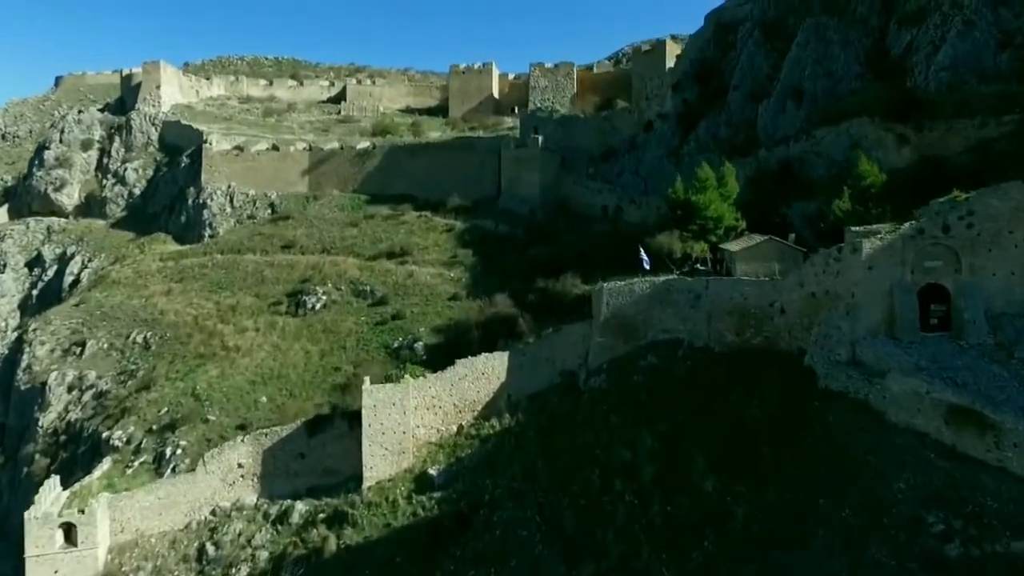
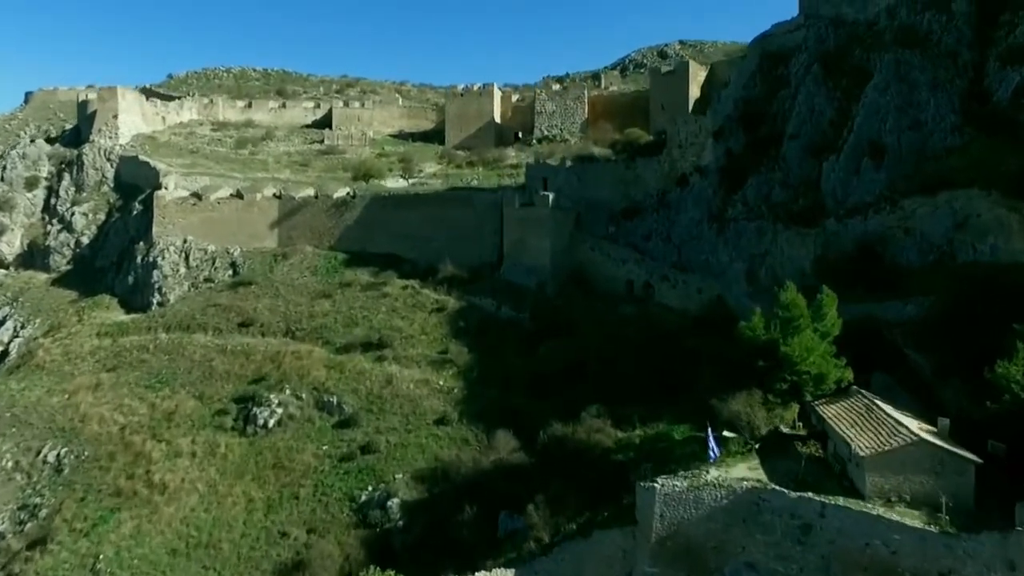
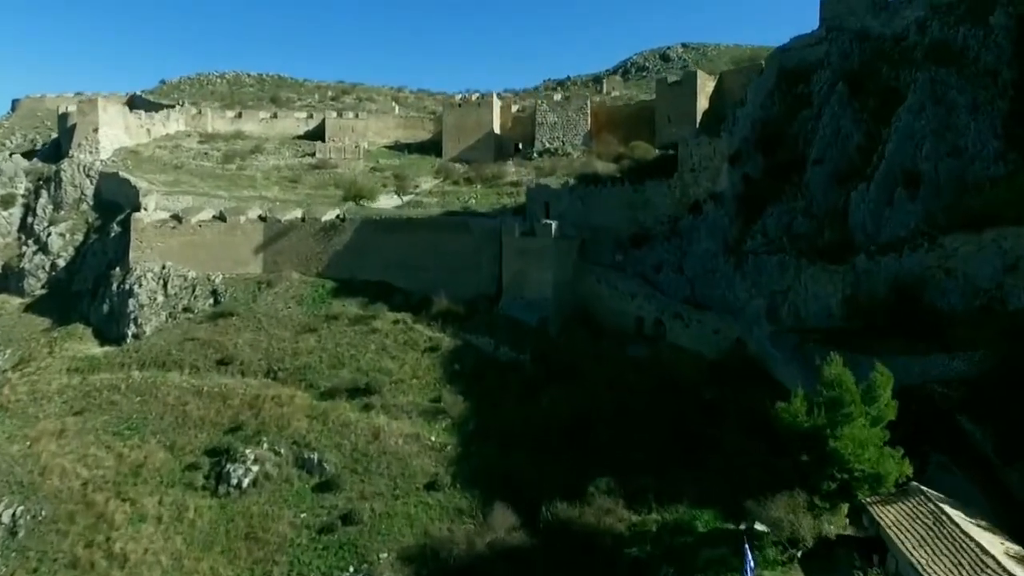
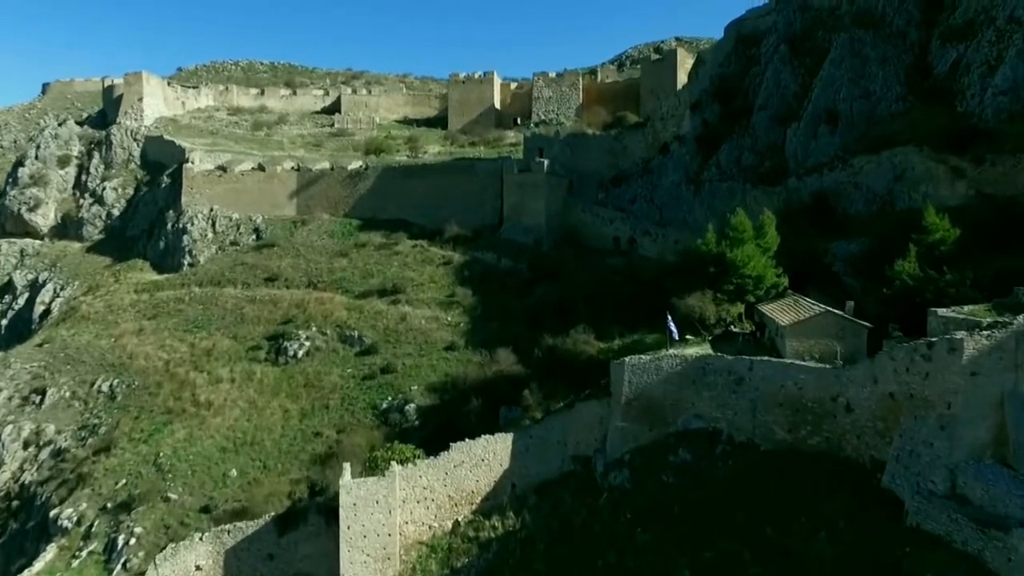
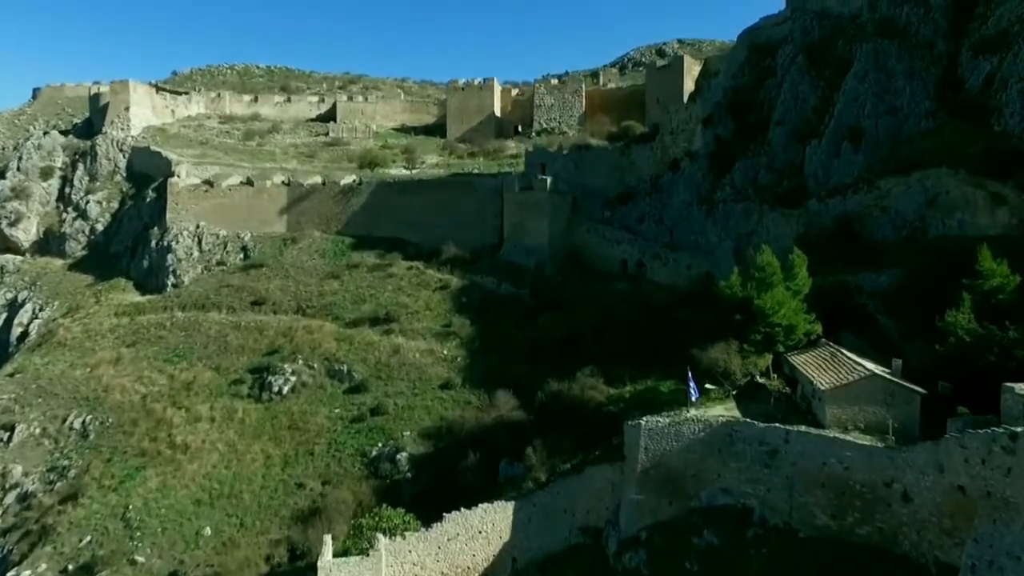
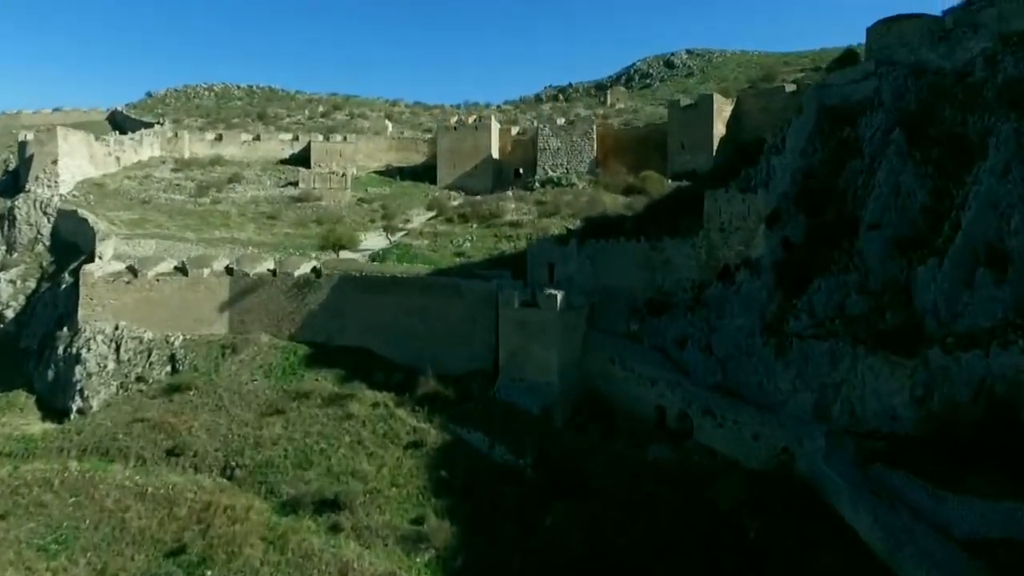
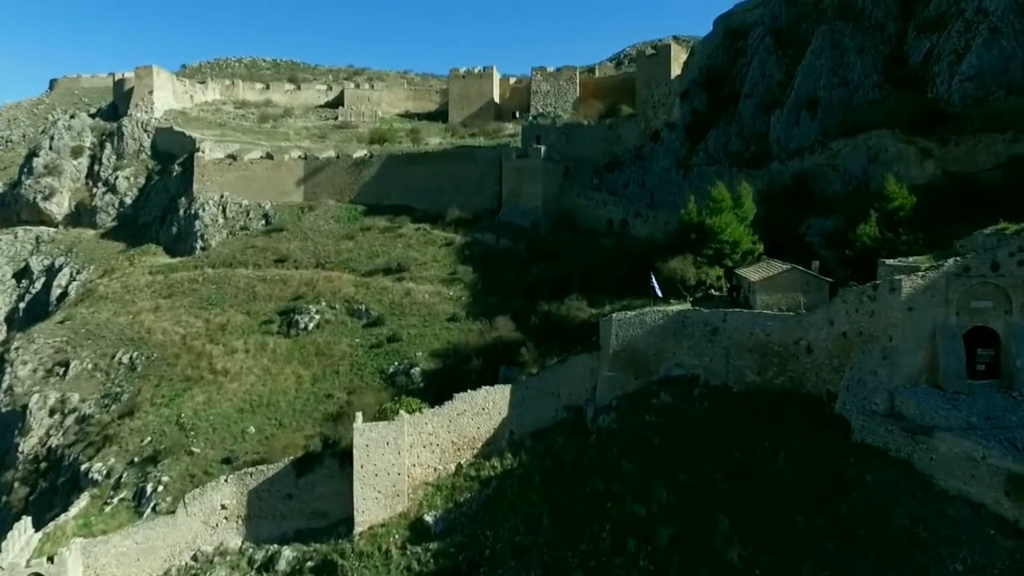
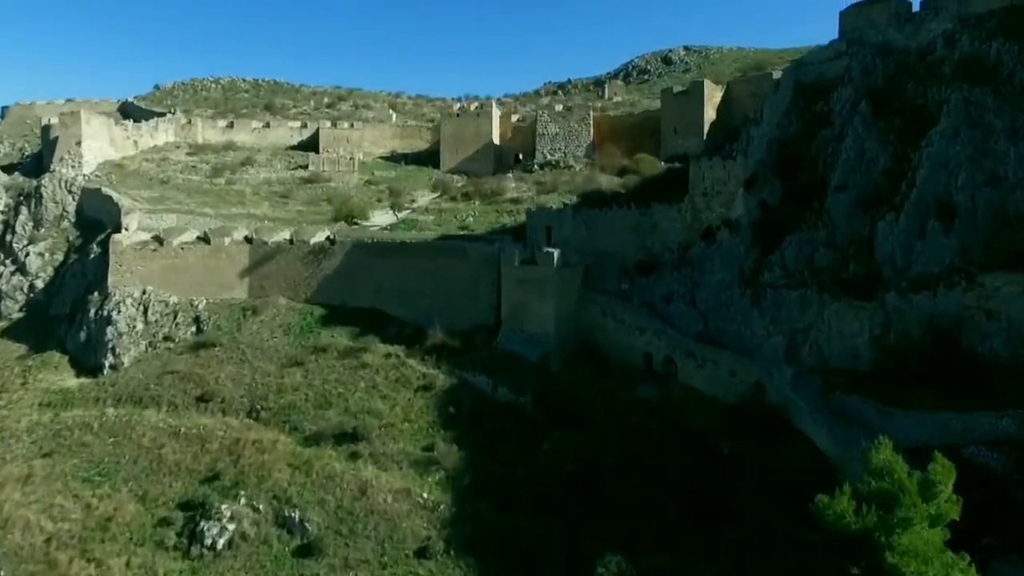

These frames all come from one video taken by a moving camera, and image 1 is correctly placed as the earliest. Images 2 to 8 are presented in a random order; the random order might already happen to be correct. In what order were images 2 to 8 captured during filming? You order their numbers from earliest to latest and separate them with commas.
7, 4, 5, 2, 3, 8, 6
